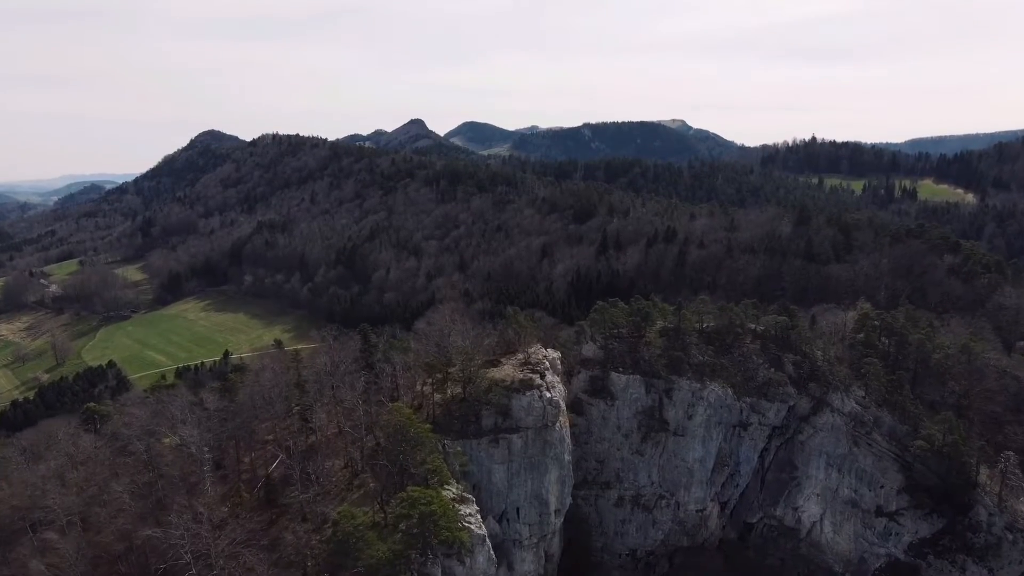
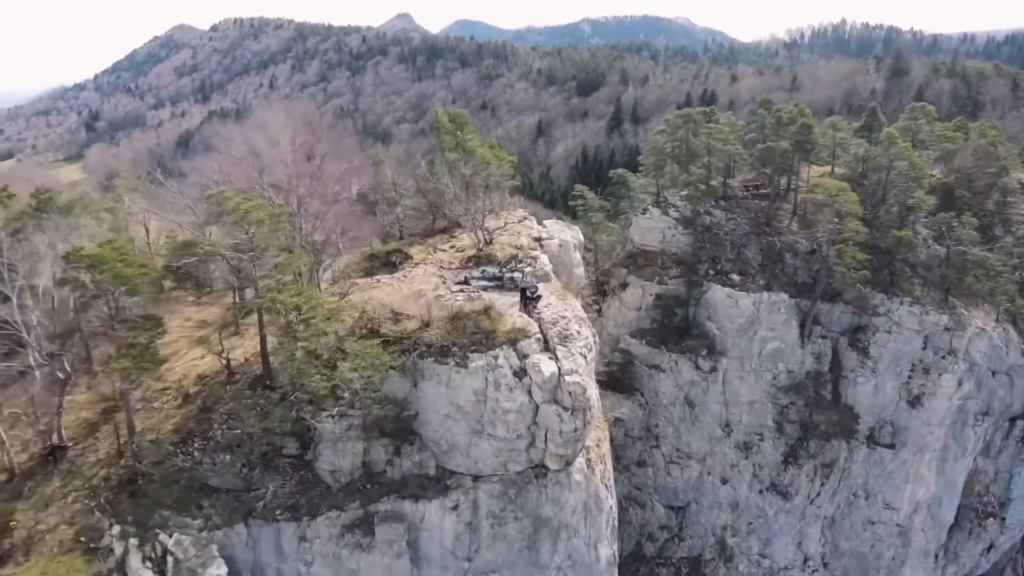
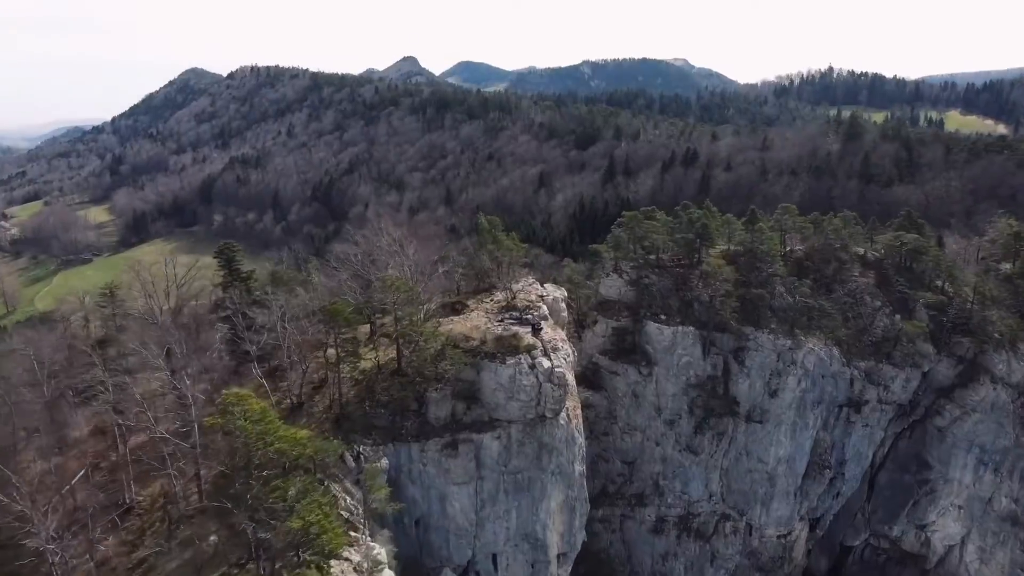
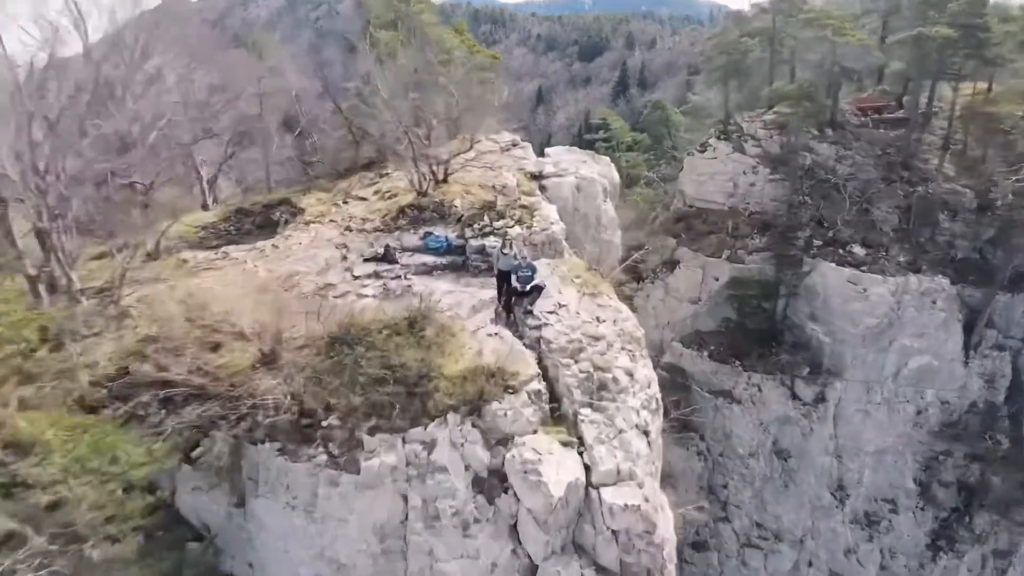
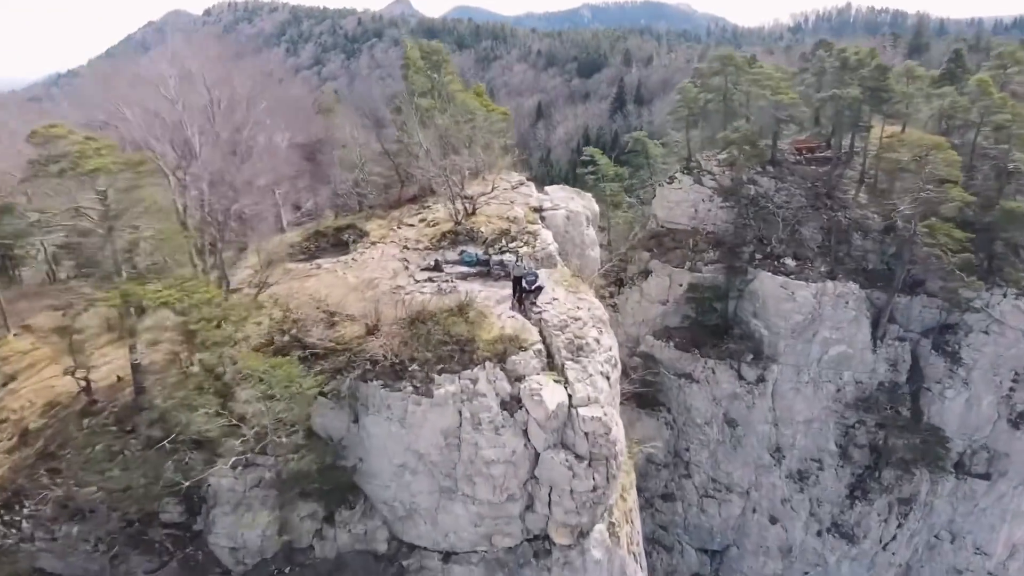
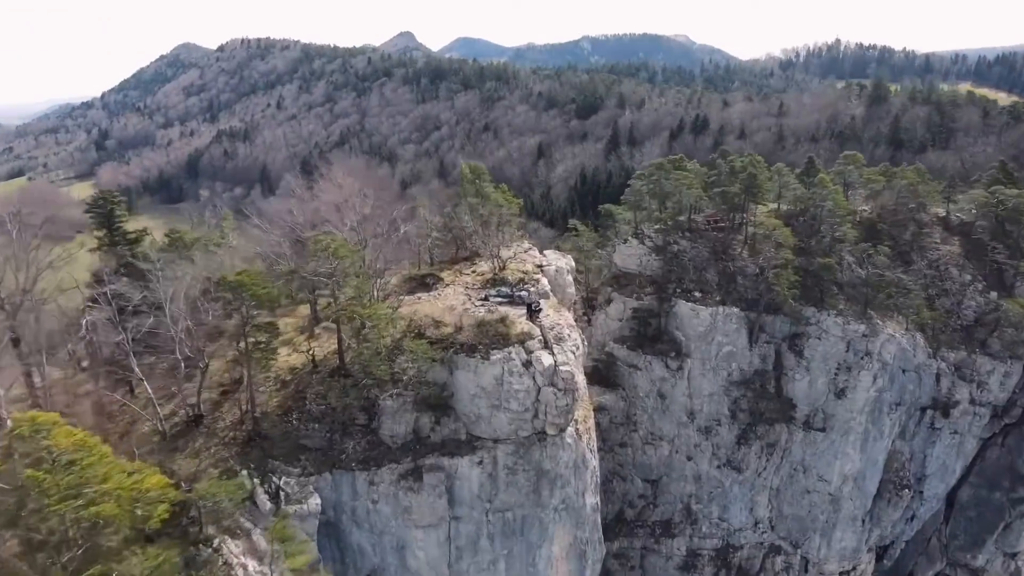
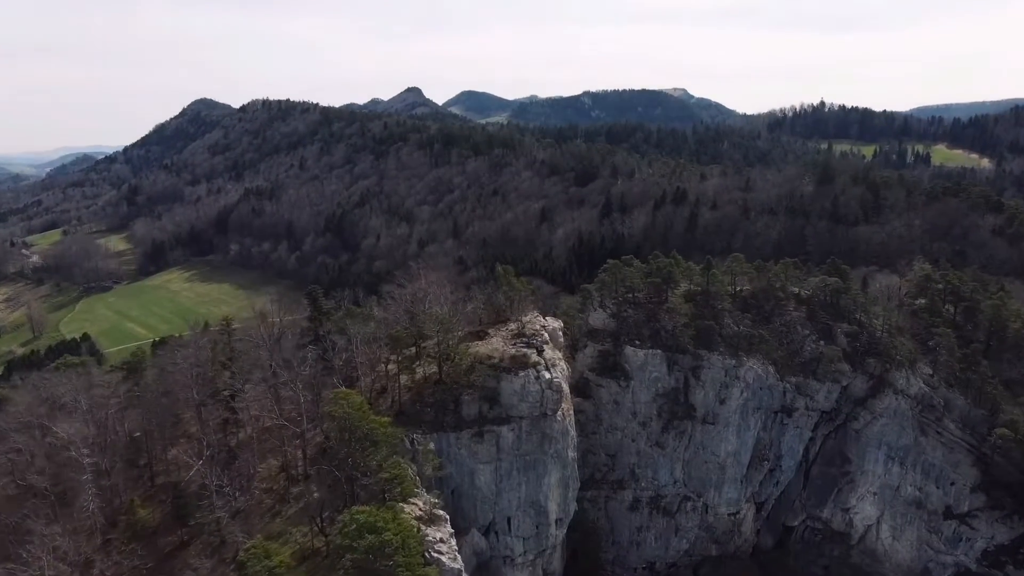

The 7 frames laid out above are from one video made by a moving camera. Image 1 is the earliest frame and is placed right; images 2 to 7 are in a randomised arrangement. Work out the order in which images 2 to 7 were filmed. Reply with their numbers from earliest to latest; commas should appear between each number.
7, 3, 6, 2, 5, 4
